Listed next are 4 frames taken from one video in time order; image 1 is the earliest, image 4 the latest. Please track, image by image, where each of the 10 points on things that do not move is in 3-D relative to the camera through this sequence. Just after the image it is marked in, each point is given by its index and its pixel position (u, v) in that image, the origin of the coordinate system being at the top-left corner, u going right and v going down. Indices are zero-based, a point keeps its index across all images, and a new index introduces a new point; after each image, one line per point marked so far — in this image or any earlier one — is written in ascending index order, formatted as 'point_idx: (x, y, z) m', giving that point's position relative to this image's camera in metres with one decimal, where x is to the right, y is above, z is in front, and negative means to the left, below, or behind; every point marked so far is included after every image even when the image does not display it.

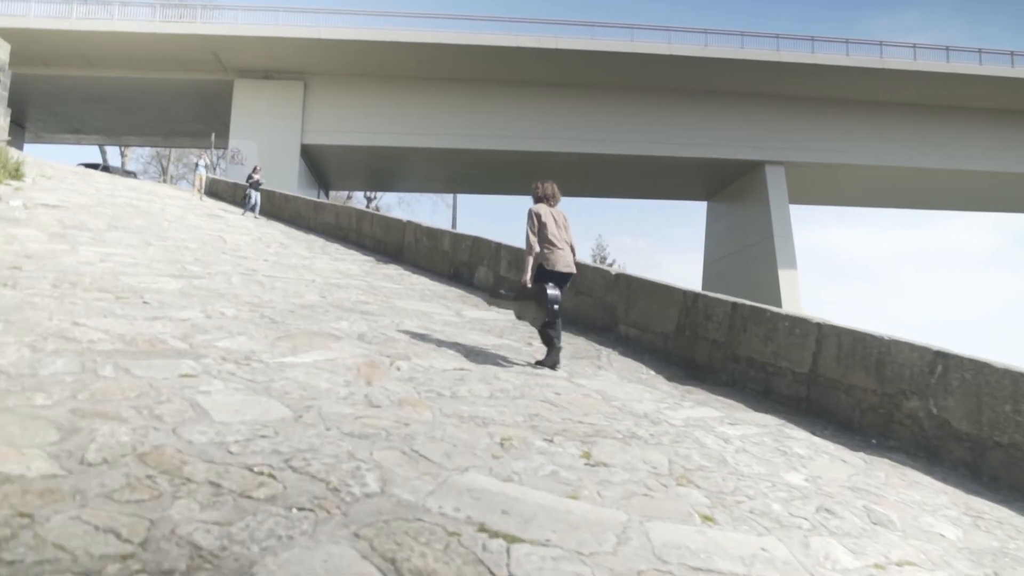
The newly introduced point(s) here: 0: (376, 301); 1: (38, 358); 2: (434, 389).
0: (-1.1, -0.1, +7.3) m
1: (-1.8, -0.3, +3.5) m
2: (-0.3, -0.4, +4.1) m
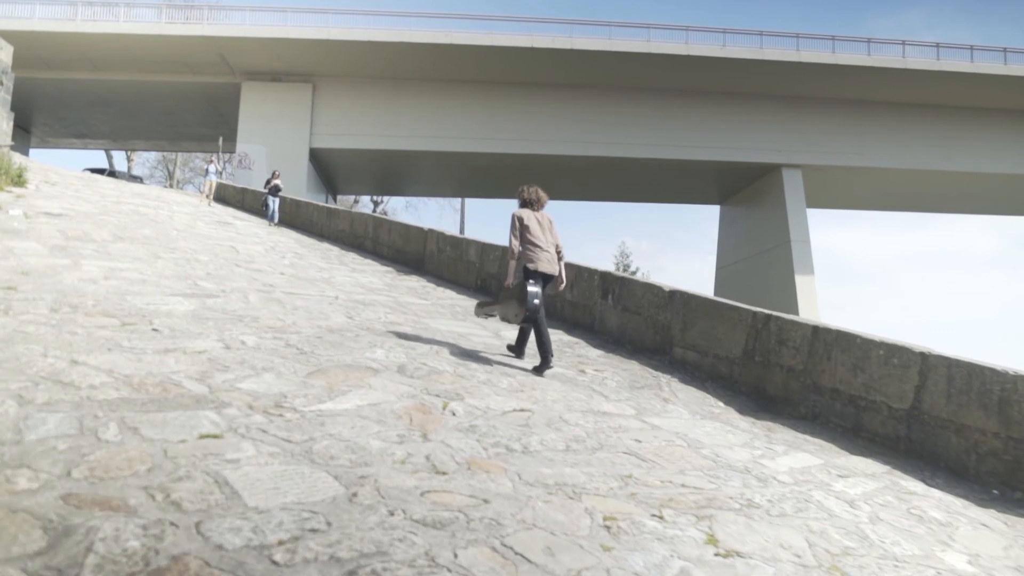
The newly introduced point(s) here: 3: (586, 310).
0: (-0.7, -0.2, +6.6) m
1: (-1.5, -0.4, +2.8) m
2: (0.0, -0.6, +3.5) m
3: (+0.6, -0.2, +7.7) m
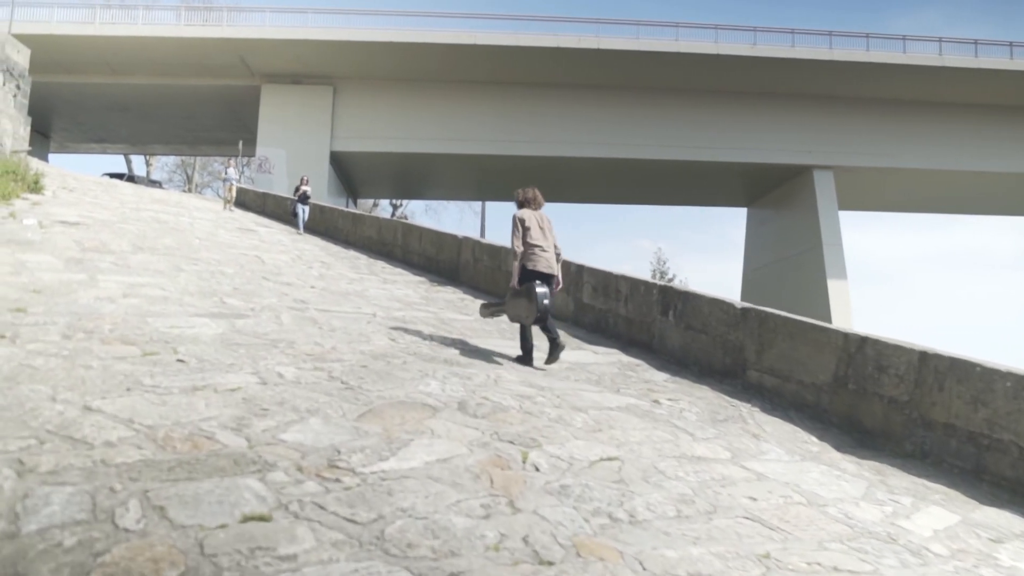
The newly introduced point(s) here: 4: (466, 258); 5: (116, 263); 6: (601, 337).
0: (-0.4, -0.3, +6.0) m
1: (-1.2, -0.5, +2.2) m
2: (+0.3, -0.7, +2.8) m
3: (+1.0, -0.3, +7.1) m
4: (-0.5, +0.3, +10.5) m
5: (-3.1, +0.2, +7.2) m
6: (+0.7, -0.4, +7.6) m
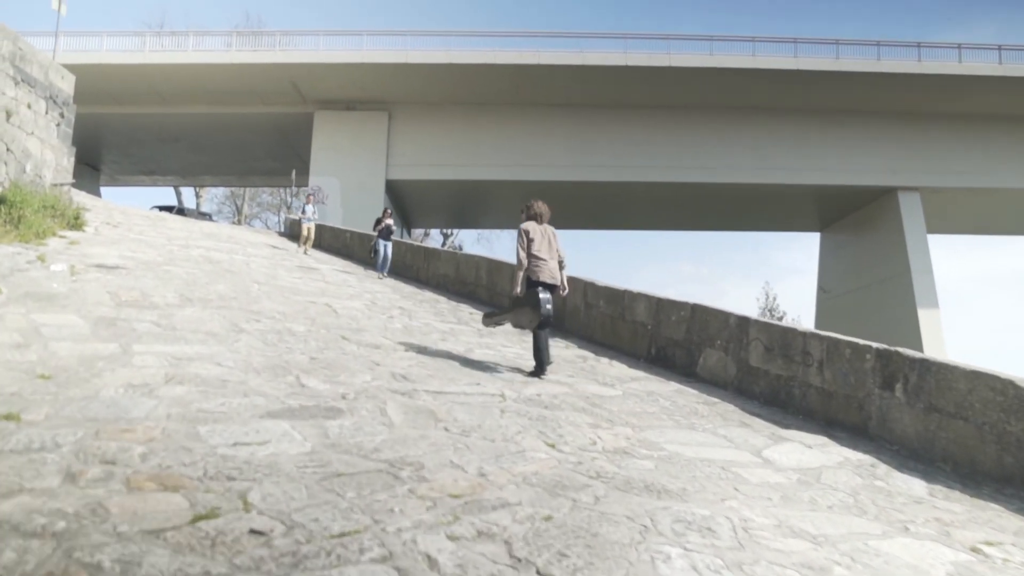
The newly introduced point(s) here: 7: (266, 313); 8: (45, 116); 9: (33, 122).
0: (+0.5, -0.7, +4.3) m
1: (-0.5, -0.7, +0.5) m
2: (+1.0, -0.9, +1.1) m
3: (+1.9, -0.7, +5.3) m
4: (+0.6, -0.1, +8.8) m
5: (-2.1, -0.2, +5.6) m
6: (+1.7, -0.8, +5.8) m
7: (-1.8, -0.2, +6.7) m
8: (-6.2, +2.3, +12.3) m
9: (-6.1, +2.1, +11.8) m
